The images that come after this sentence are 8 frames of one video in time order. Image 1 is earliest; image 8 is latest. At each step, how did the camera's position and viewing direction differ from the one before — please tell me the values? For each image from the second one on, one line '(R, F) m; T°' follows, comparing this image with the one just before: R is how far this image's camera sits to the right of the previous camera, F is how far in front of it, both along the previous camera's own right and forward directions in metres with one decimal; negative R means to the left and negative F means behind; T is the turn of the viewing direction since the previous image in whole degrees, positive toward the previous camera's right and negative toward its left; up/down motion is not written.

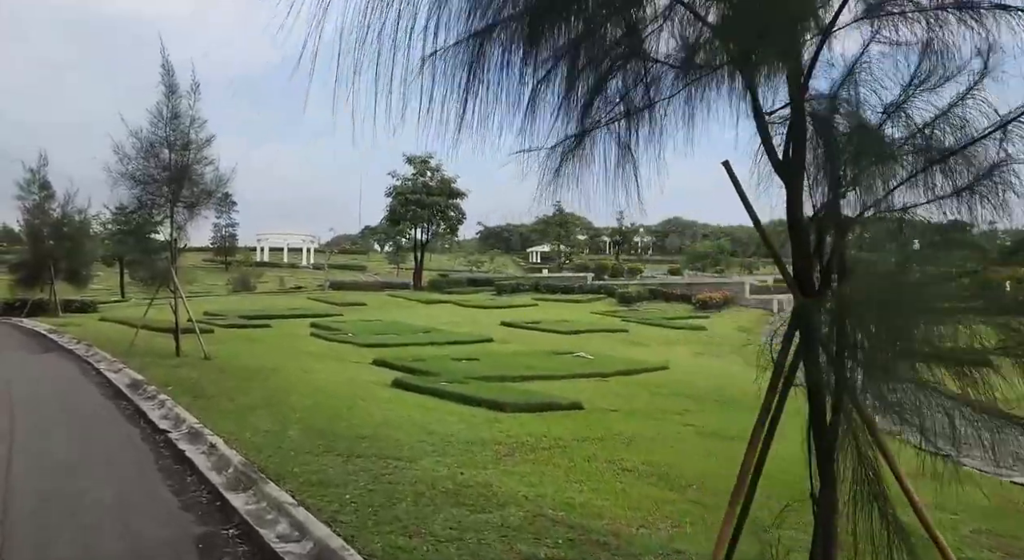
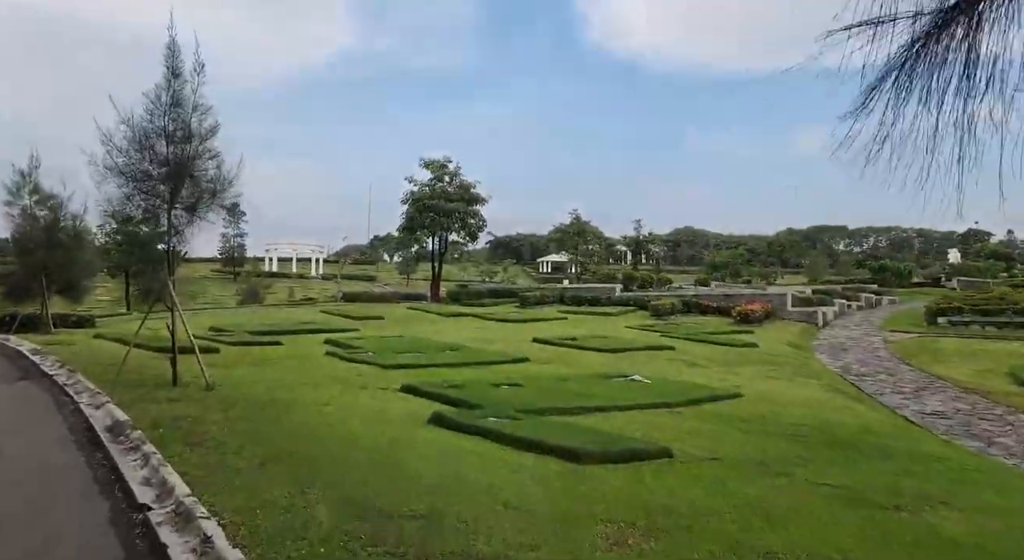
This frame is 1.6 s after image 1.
(-0.7, +1.8) m; -1°
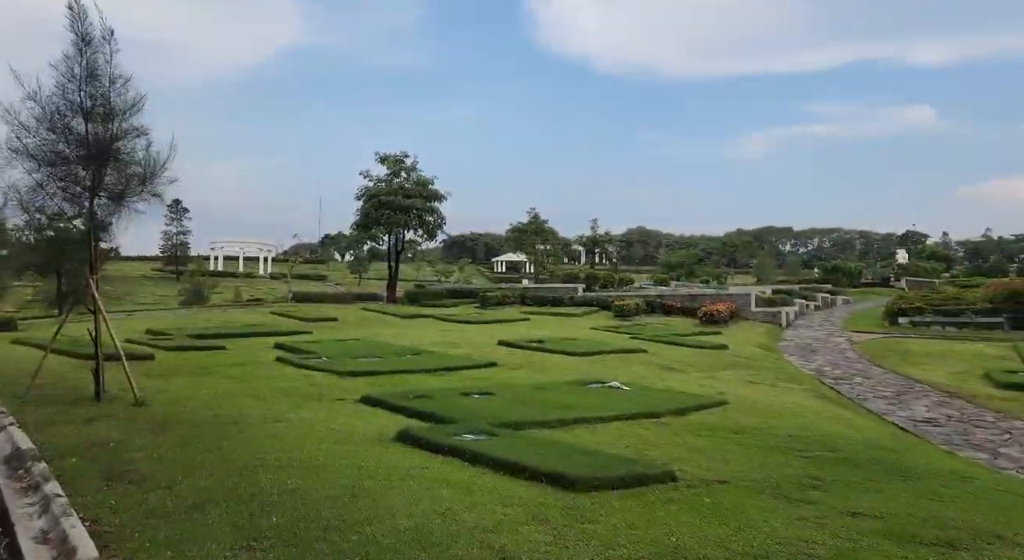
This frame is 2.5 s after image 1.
(-0.3, +1.0) m; +4°
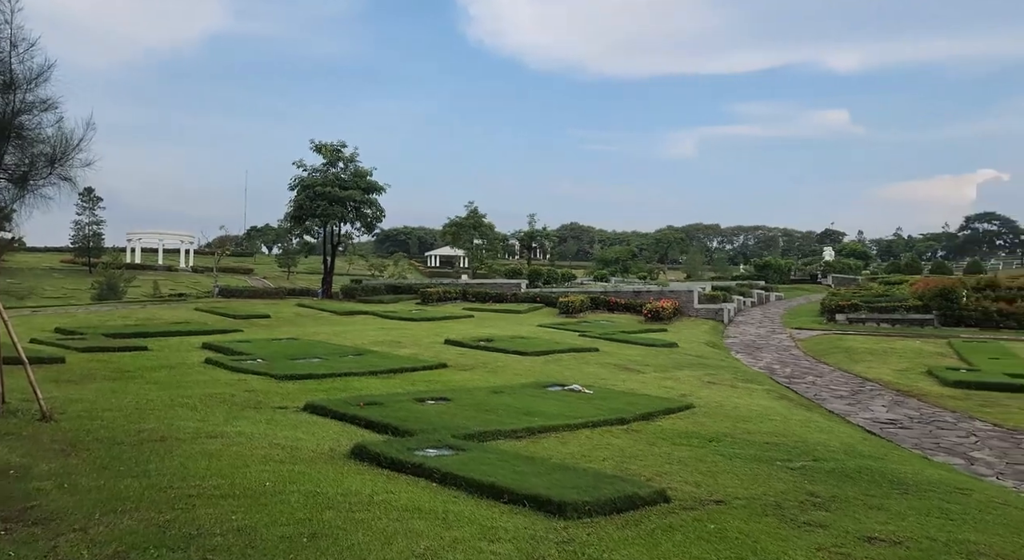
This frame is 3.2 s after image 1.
(-0.4, +0.7) m; +5°
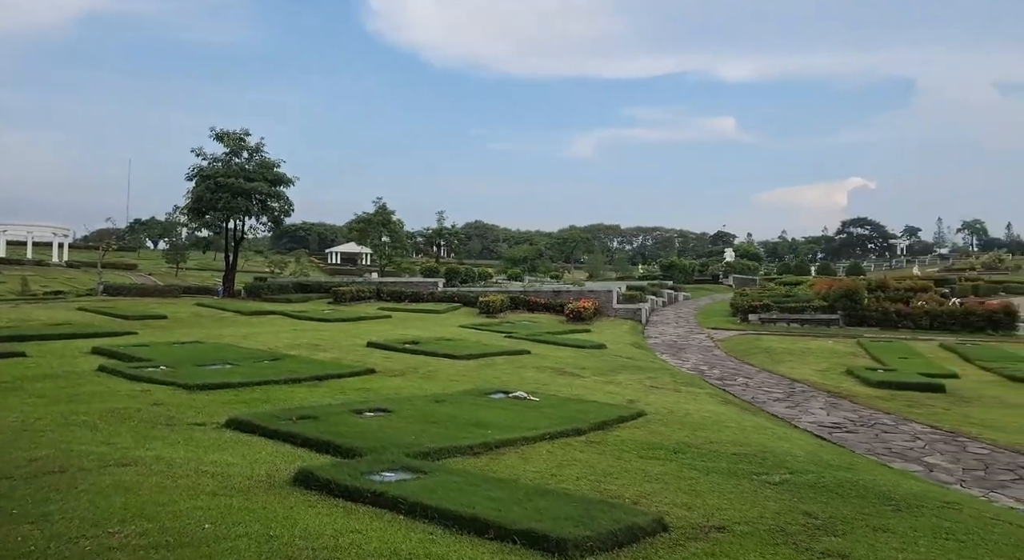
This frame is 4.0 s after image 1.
(-0.6, +0.8) m; +7°
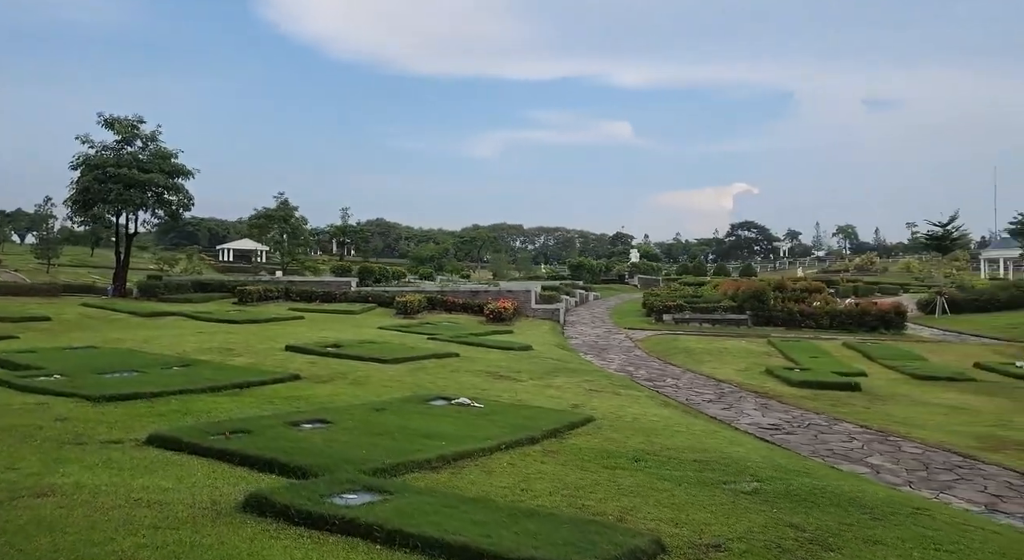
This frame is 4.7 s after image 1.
(-0.6, +0.5) m; +7°
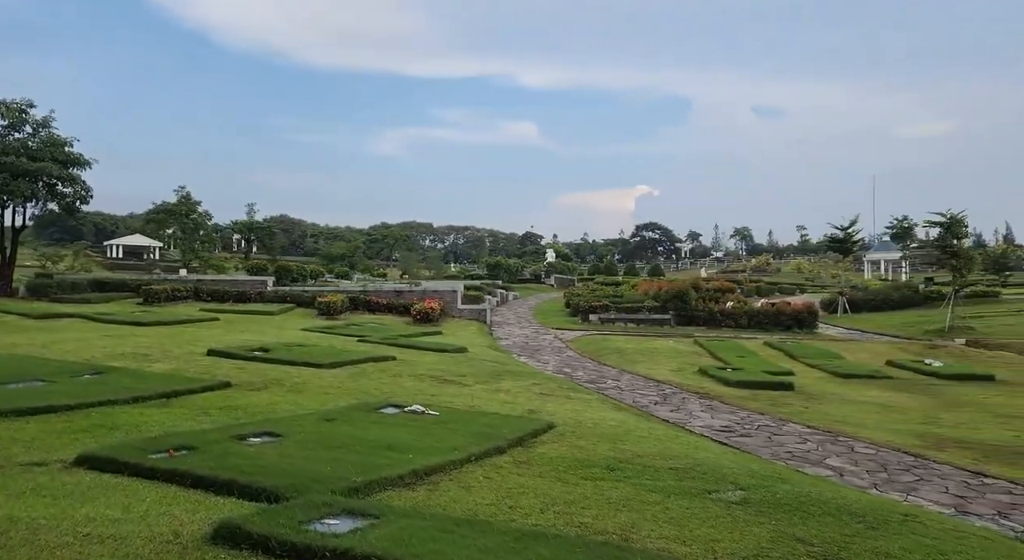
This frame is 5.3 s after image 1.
(-0.7, +0.5) m; +7°
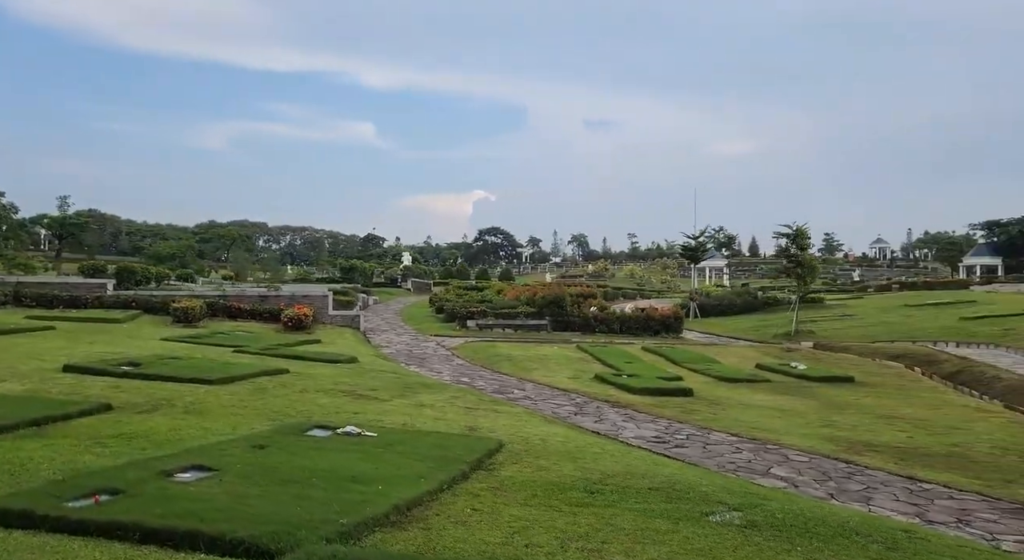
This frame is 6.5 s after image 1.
(-1.3, +0.8) m; +12°
